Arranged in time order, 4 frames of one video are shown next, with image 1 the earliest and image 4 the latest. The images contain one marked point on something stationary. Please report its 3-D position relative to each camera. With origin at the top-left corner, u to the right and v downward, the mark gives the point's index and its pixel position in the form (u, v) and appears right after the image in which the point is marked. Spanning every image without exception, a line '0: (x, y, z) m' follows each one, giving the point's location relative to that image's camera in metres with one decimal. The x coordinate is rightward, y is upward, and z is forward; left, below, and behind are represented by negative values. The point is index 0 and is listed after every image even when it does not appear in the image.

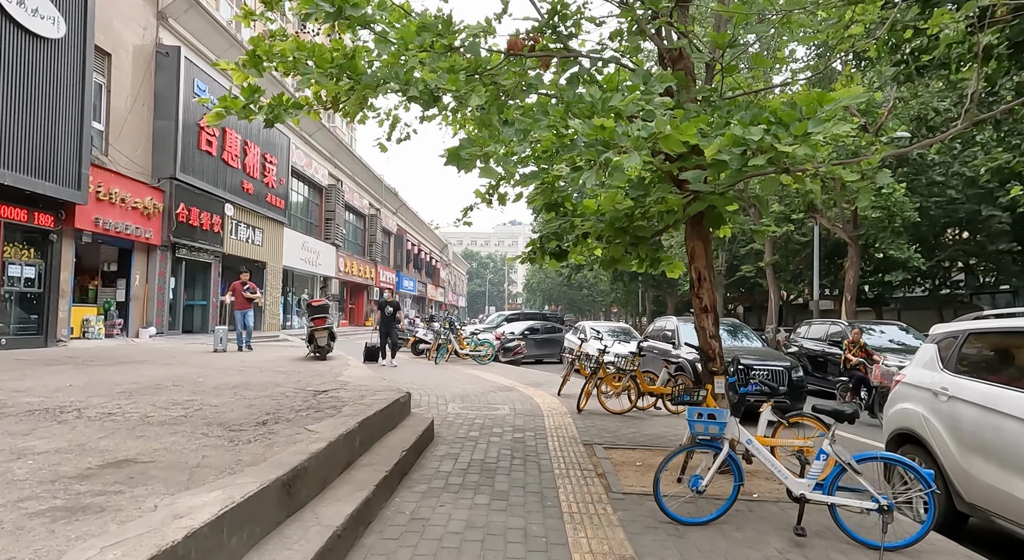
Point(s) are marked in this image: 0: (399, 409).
0: (-1.1, -1.2, +6.5) m
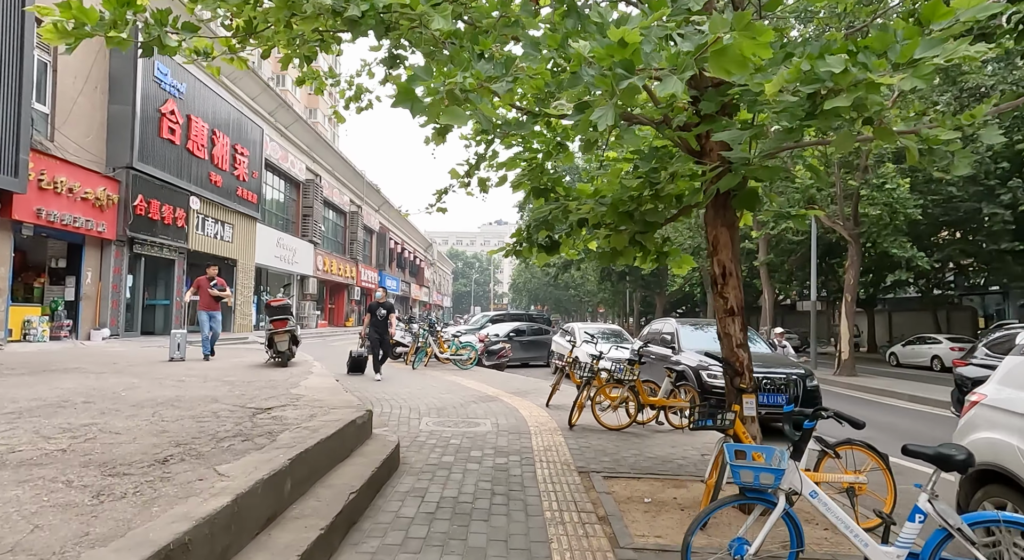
0: (-1.2, -1.2, +5.4) m
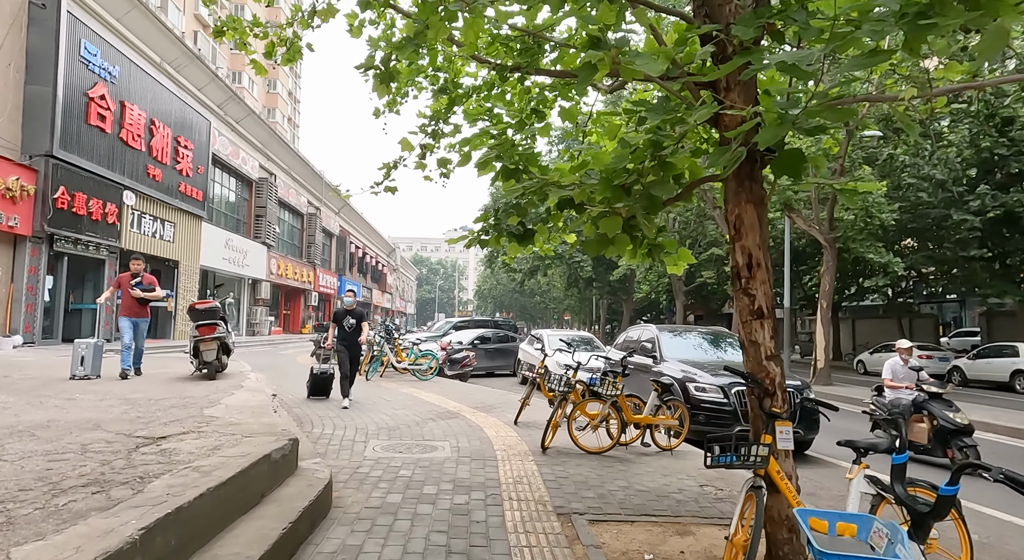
0: (-1.5, -1.2, +4.2) m
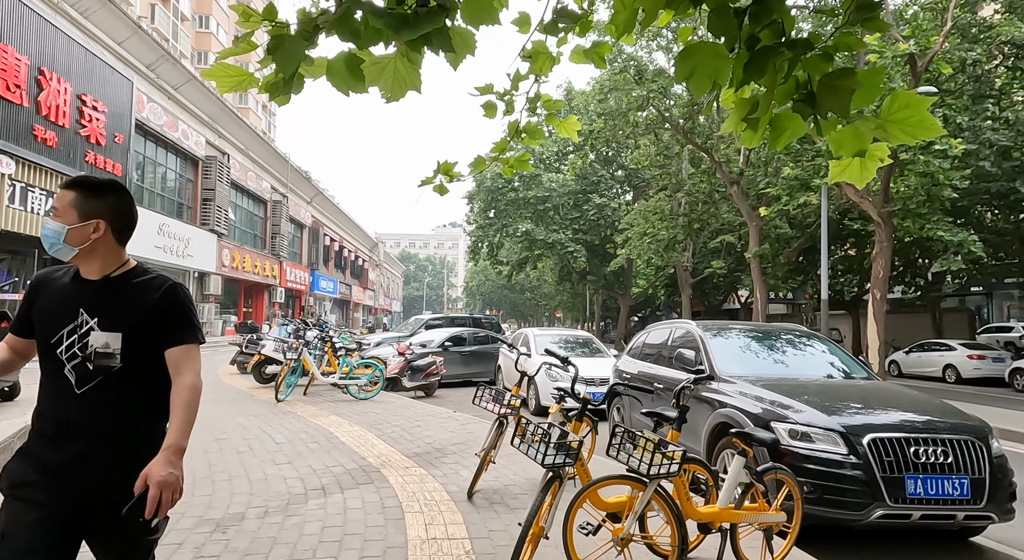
0: (-1.8, -0.9, +0.5) m
